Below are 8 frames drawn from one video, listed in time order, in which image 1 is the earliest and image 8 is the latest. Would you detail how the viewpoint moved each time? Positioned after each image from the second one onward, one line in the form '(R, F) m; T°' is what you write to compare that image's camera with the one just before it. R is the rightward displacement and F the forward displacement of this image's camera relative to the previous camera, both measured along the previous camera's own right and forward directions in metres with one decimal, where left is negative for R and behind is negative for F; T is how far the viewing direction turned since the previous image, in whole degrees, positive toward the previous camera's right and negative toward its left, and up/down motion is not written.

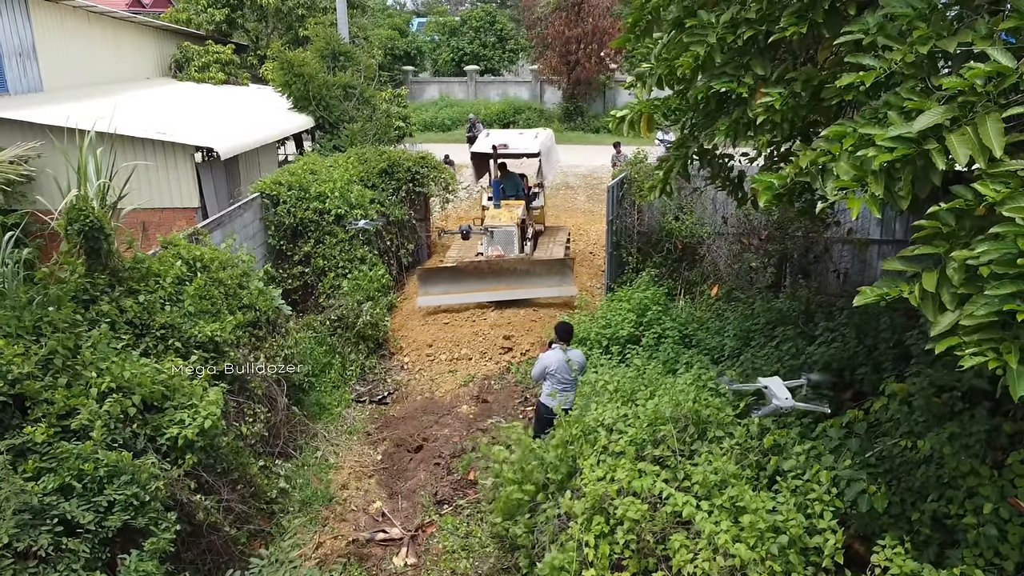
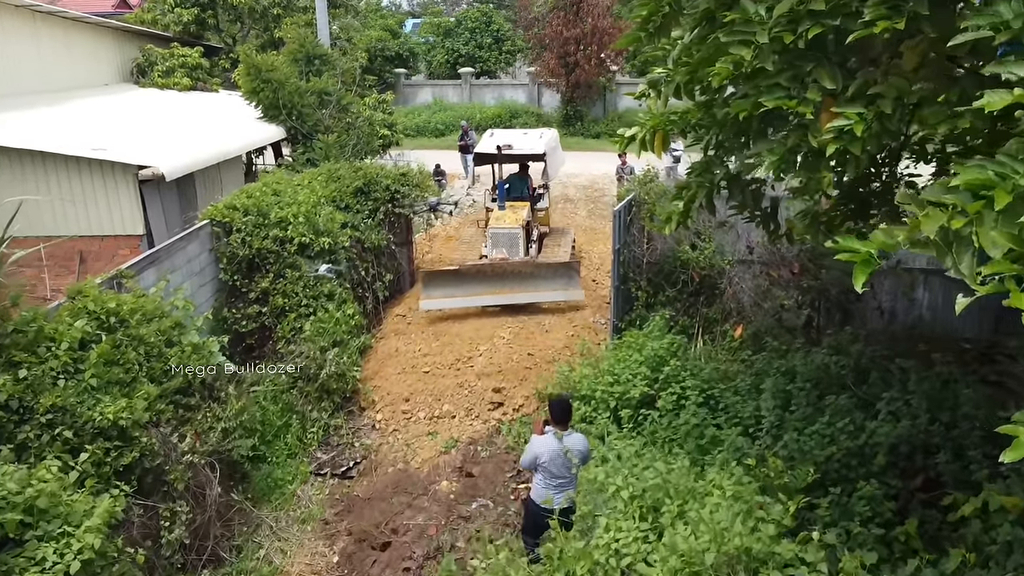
(+0.1, +1.4) m; 0°
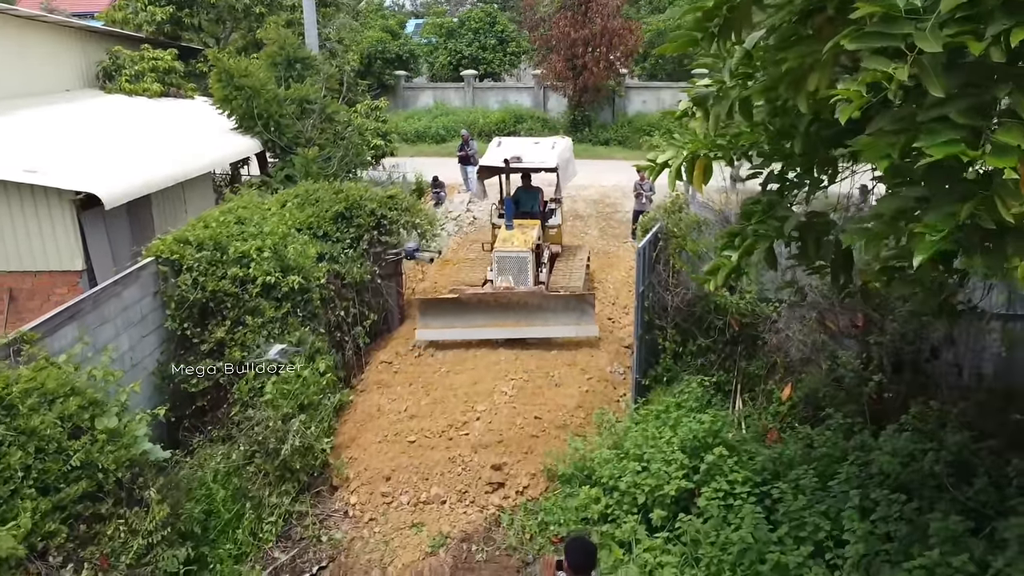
(0.0, +1.4) m; 0°
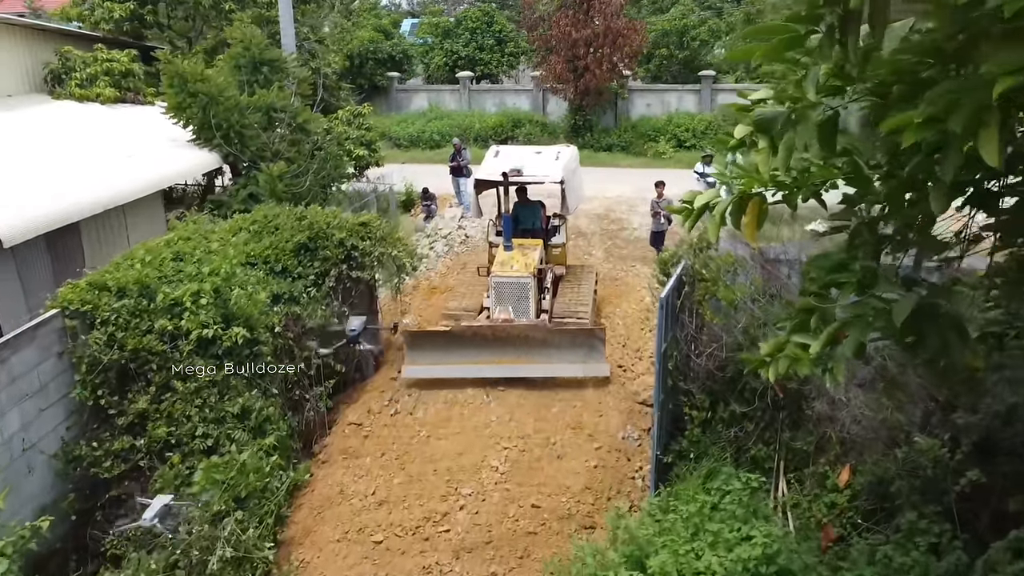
(+0.1, +1.4) m; 0°
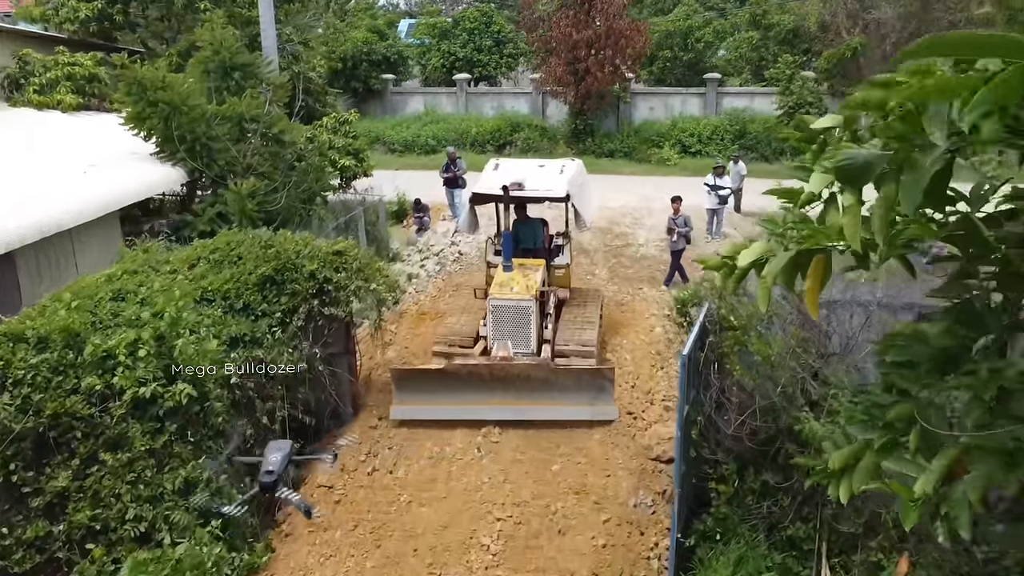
(0.0, +1.0) m; 0°
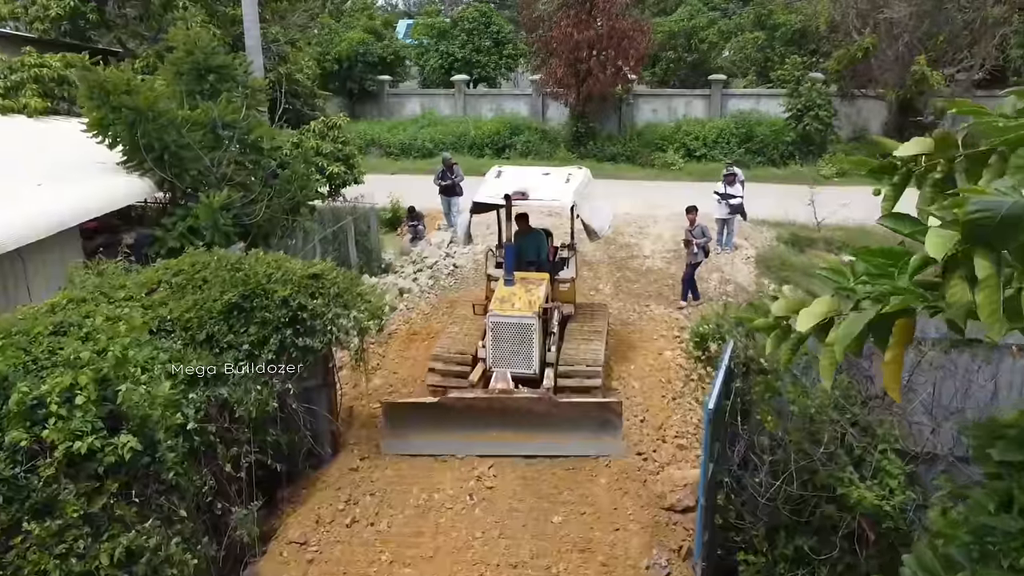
(0.0, +0.7) m; 0°
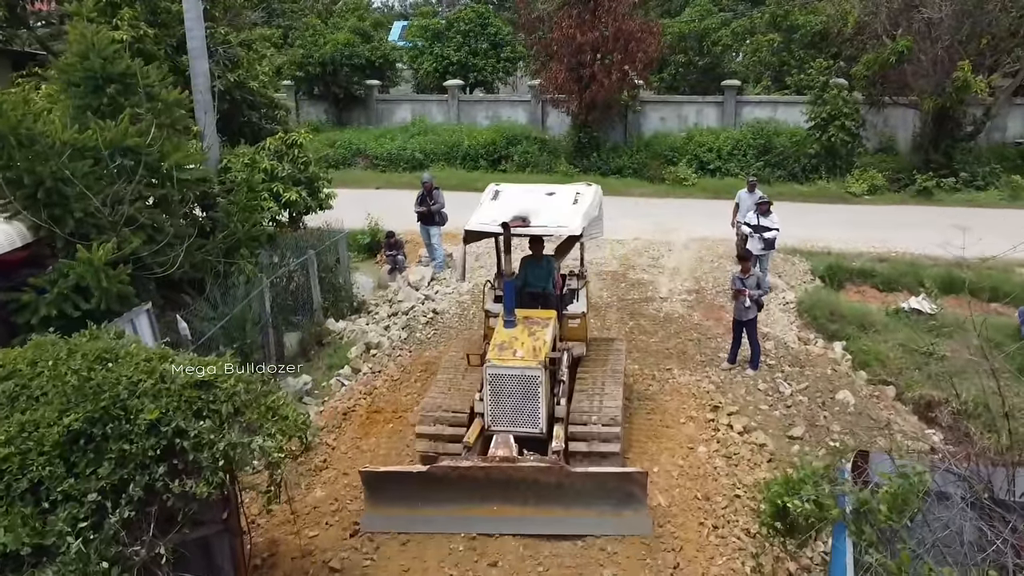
(+0.1, +2.0) m; 0°
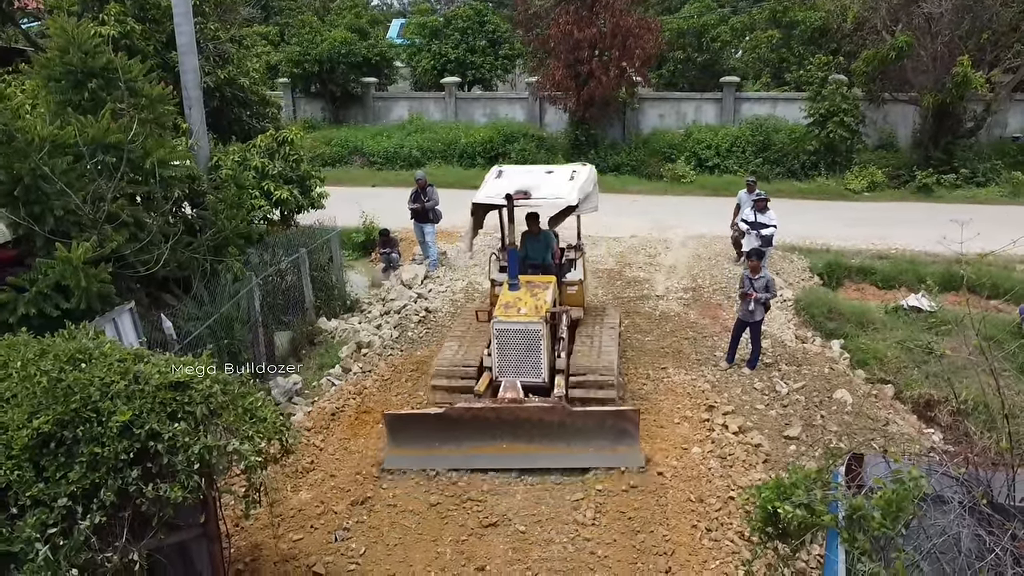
(+0.1, +0.1) m; 0°
